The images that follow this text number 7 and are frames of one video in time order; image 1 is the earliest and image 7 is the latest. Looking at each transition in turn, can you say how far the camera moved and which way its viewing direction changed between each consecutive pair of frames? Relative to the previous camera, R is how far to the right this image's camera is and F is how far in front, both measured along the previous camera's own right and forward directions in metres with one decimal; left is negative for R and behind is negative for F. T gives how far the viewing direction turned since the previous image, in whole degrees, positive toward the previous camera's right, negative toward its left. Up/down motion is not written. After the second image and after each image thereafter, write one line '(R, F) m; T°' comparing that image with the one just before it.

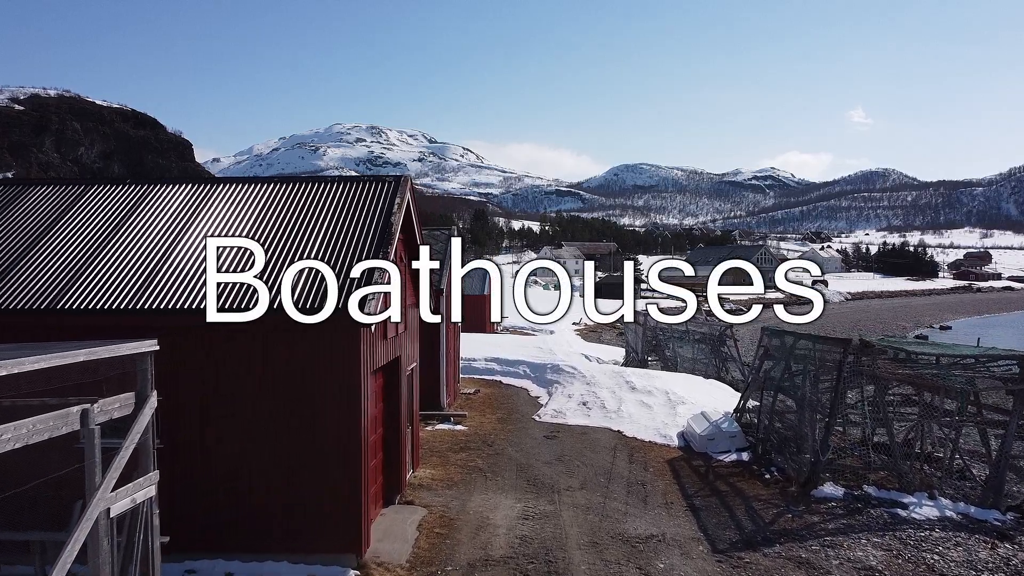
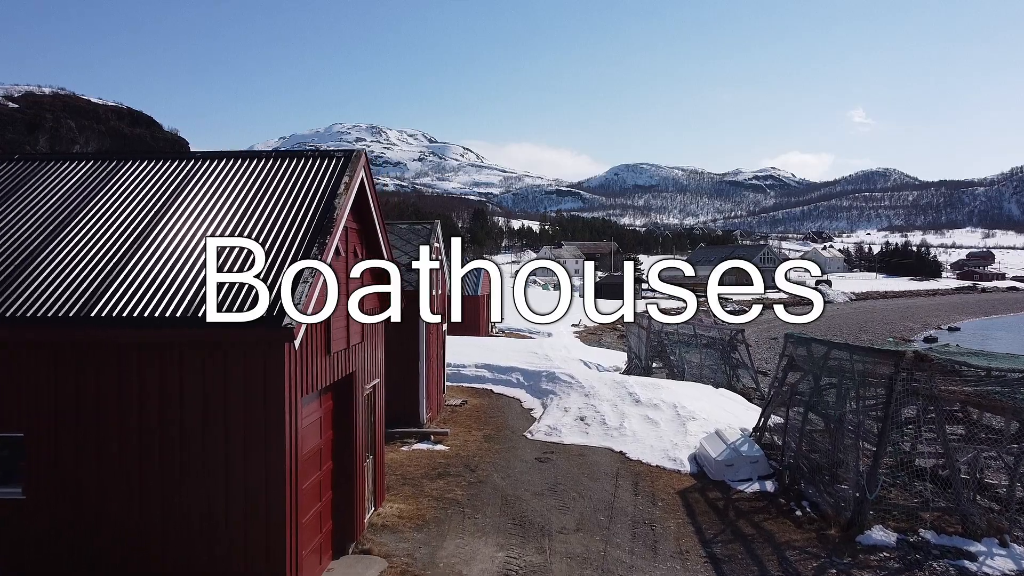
(+0.3, +1.7) m; 0°
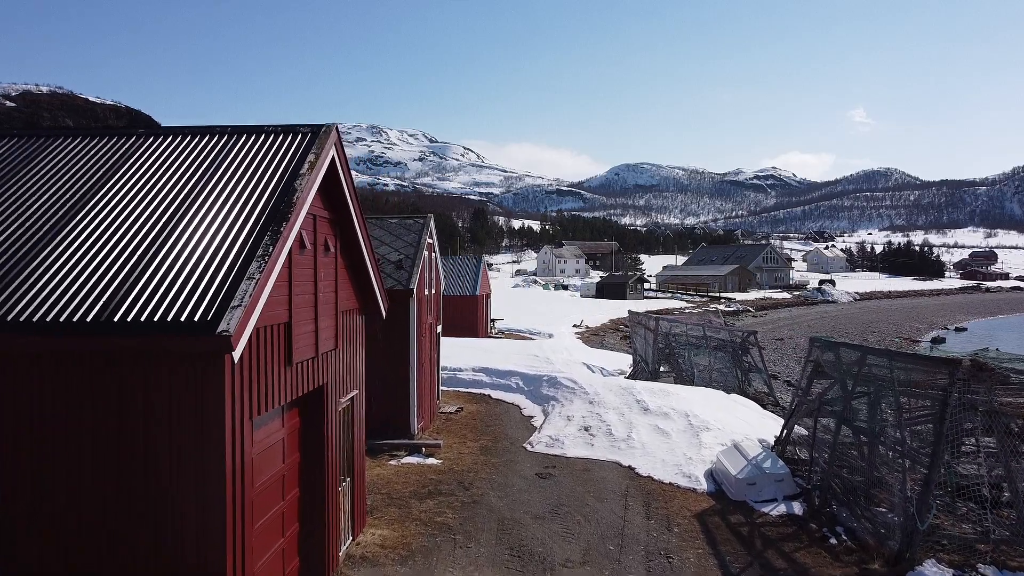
(0.0, +1.1) m; 0°
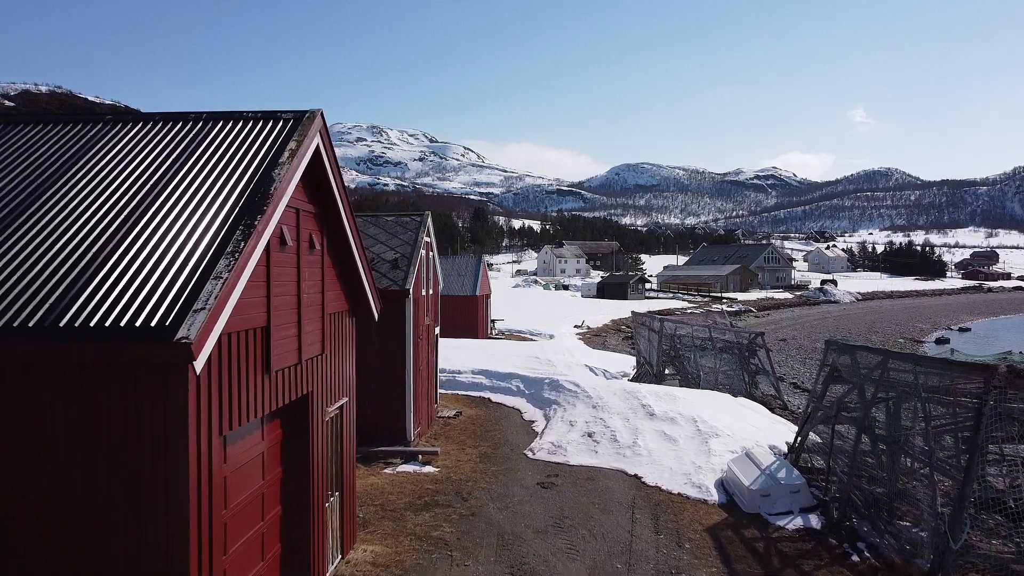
(0.0, +0.5) m; 0°
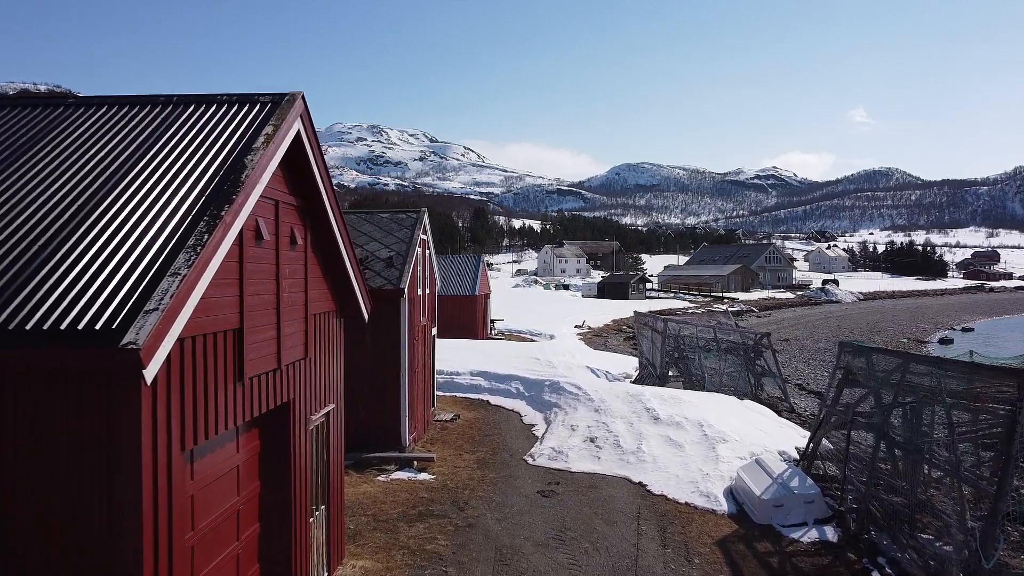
(0.0, +0.5) m; 0°
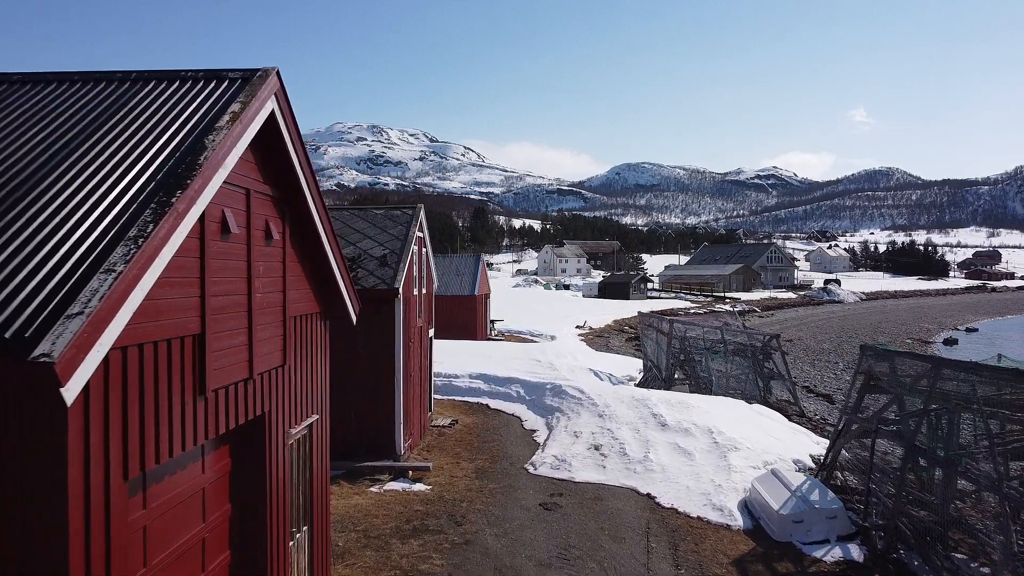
(0.0, +0.6) m; 0°
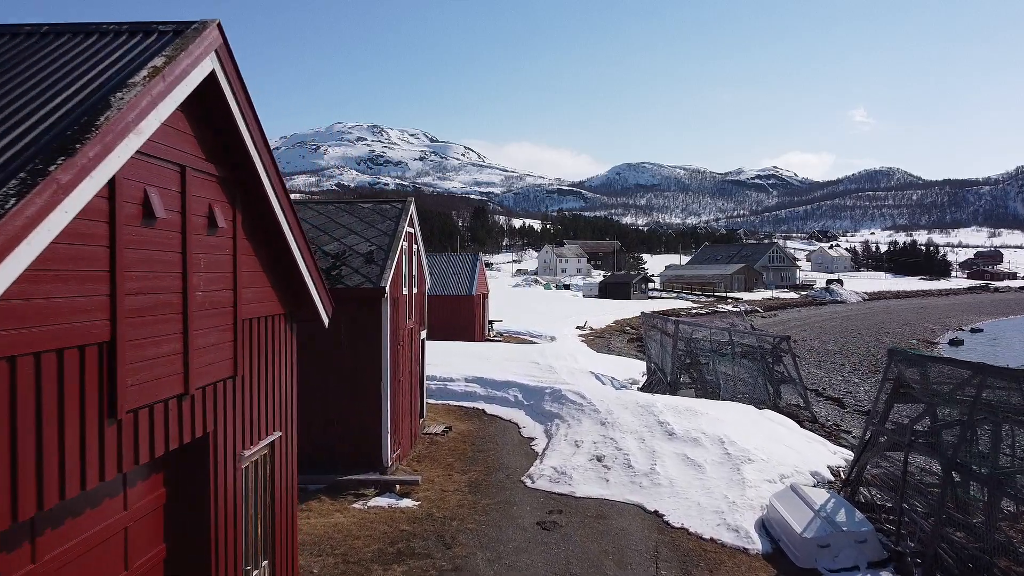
(+0.1, +0.8) m; 0°
